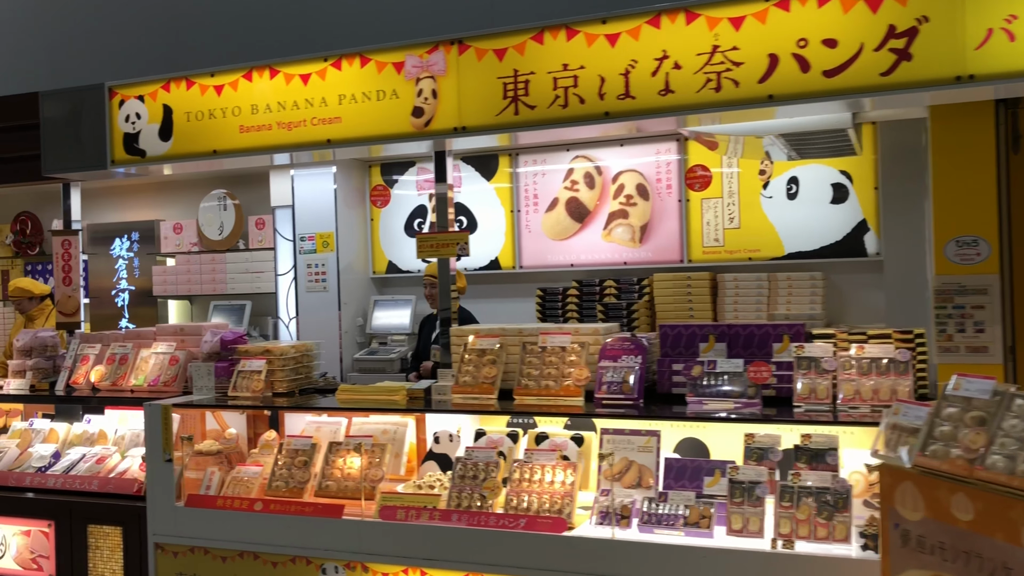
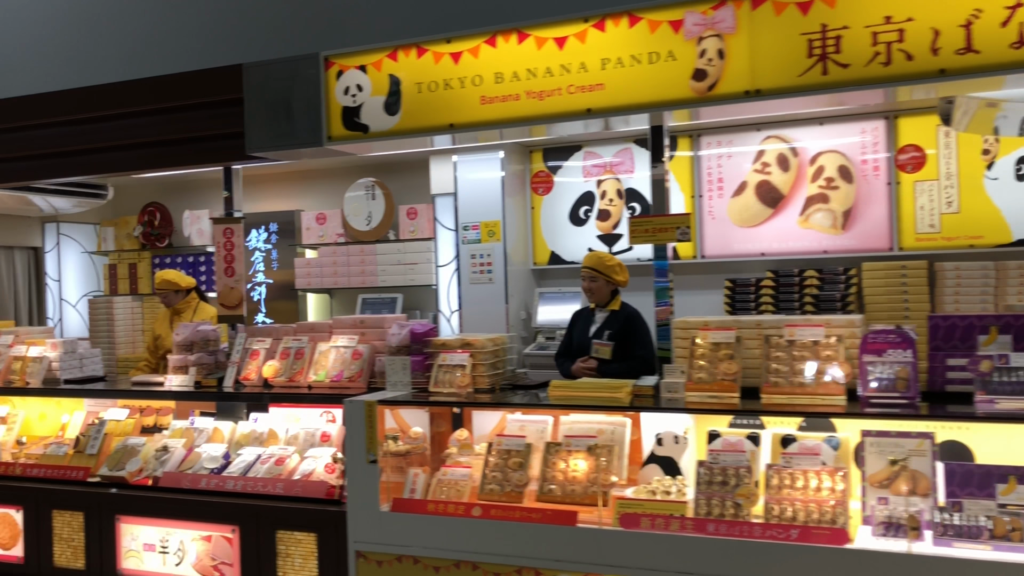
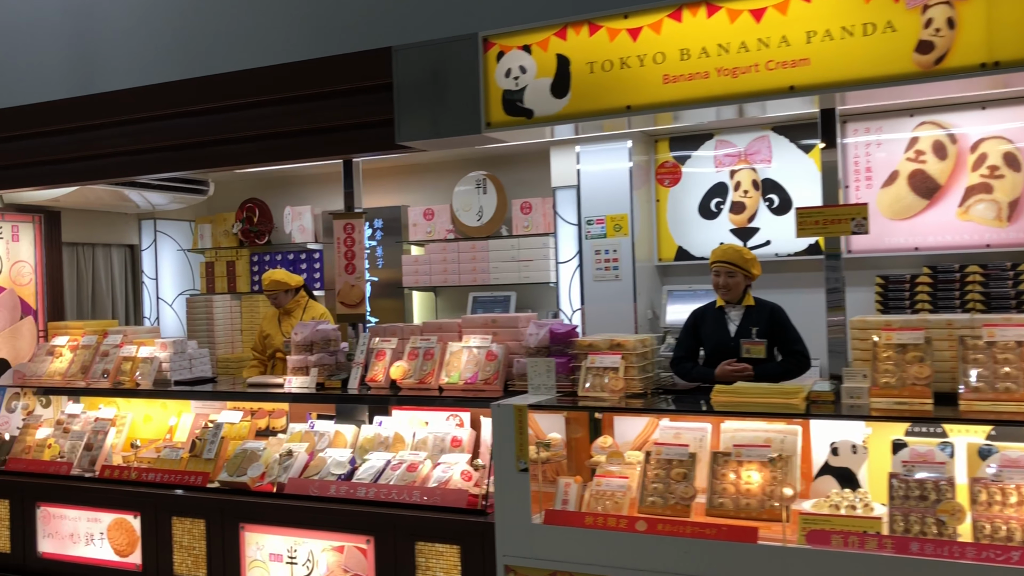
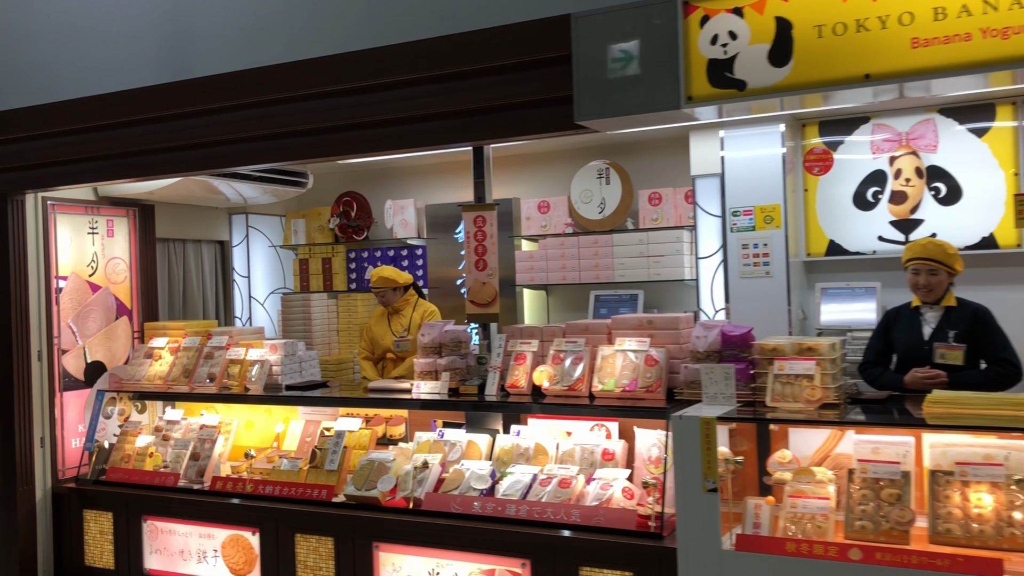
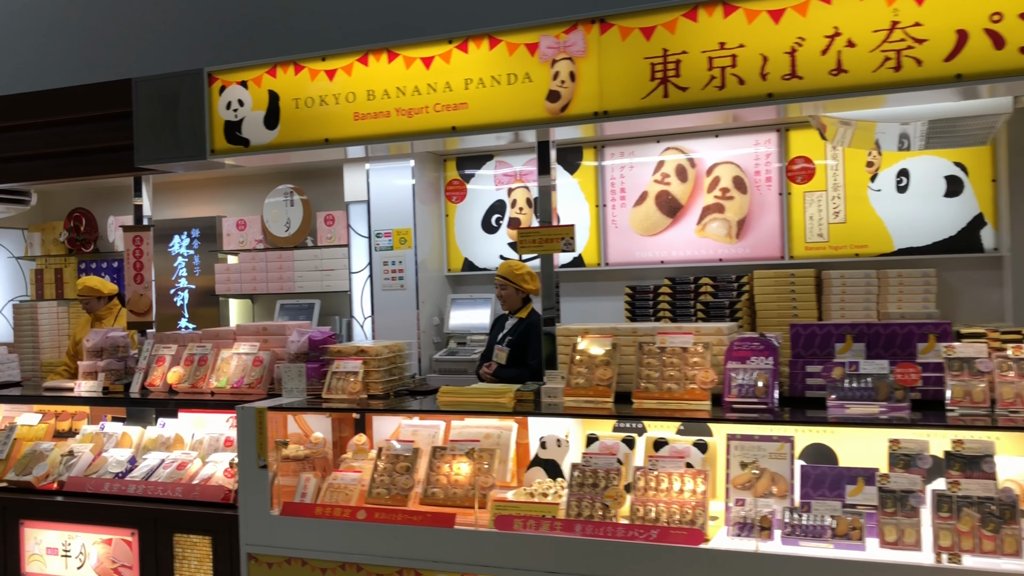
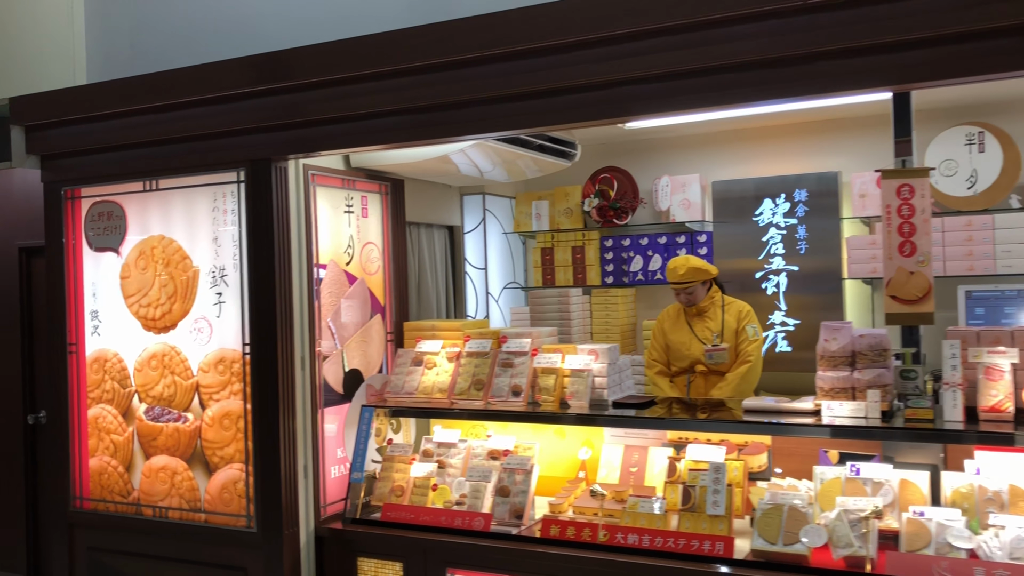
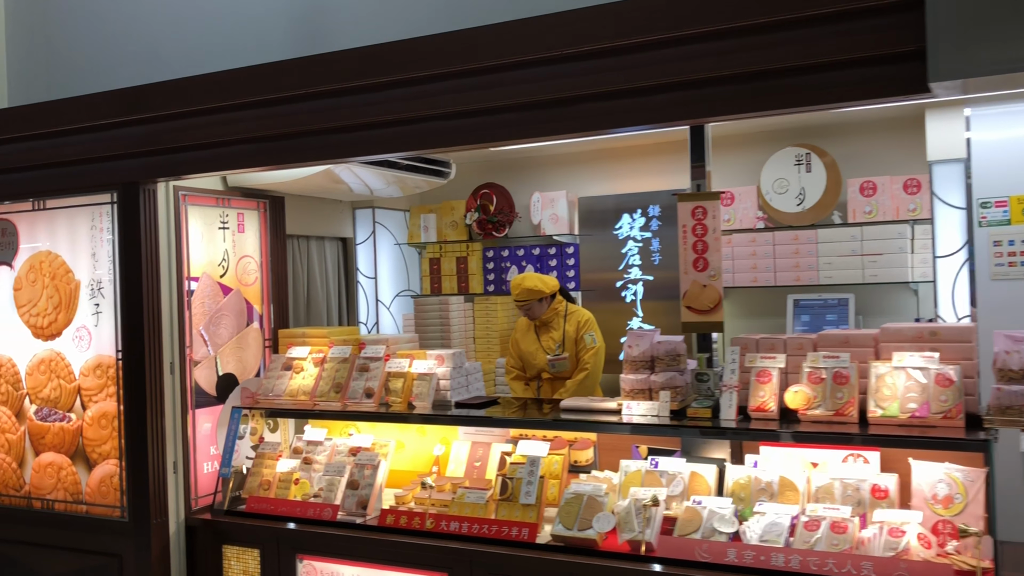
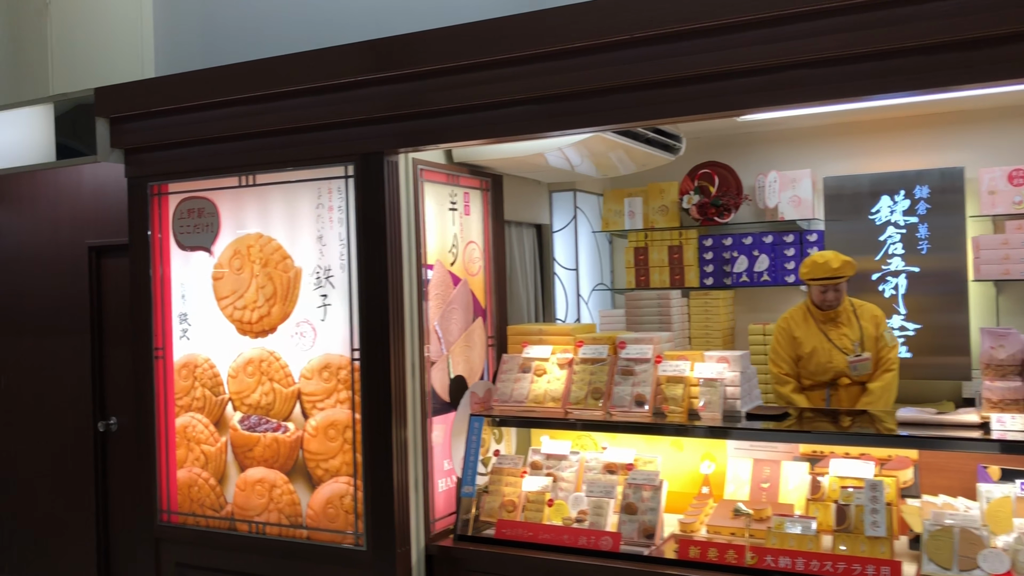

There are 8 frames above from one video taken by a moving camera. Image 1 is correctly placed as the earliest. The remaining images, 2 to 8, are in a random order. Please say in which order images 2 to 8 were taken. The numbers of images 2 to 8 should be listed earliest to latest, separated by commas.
5, 2, 3, 4, 7, 6, 8
